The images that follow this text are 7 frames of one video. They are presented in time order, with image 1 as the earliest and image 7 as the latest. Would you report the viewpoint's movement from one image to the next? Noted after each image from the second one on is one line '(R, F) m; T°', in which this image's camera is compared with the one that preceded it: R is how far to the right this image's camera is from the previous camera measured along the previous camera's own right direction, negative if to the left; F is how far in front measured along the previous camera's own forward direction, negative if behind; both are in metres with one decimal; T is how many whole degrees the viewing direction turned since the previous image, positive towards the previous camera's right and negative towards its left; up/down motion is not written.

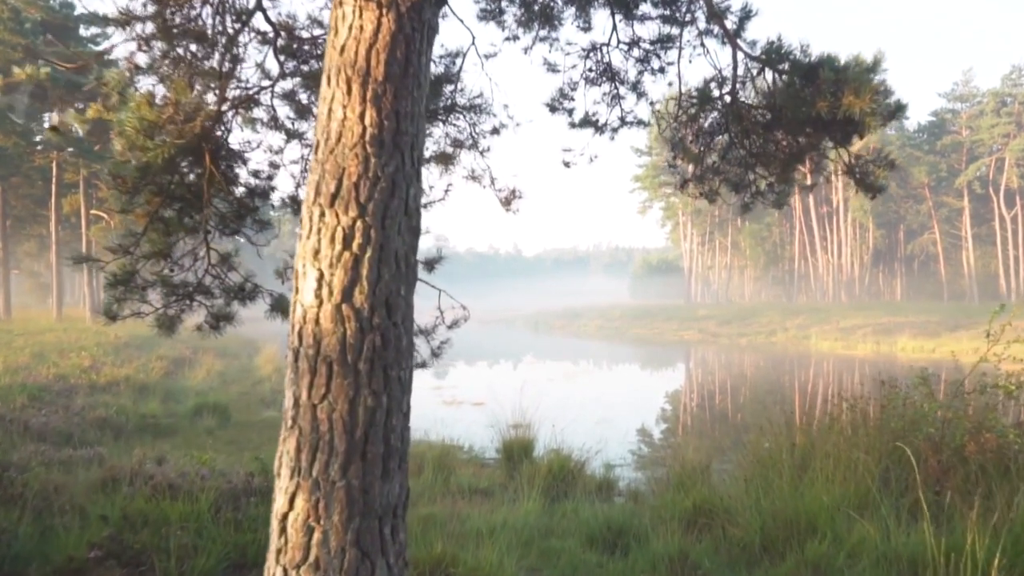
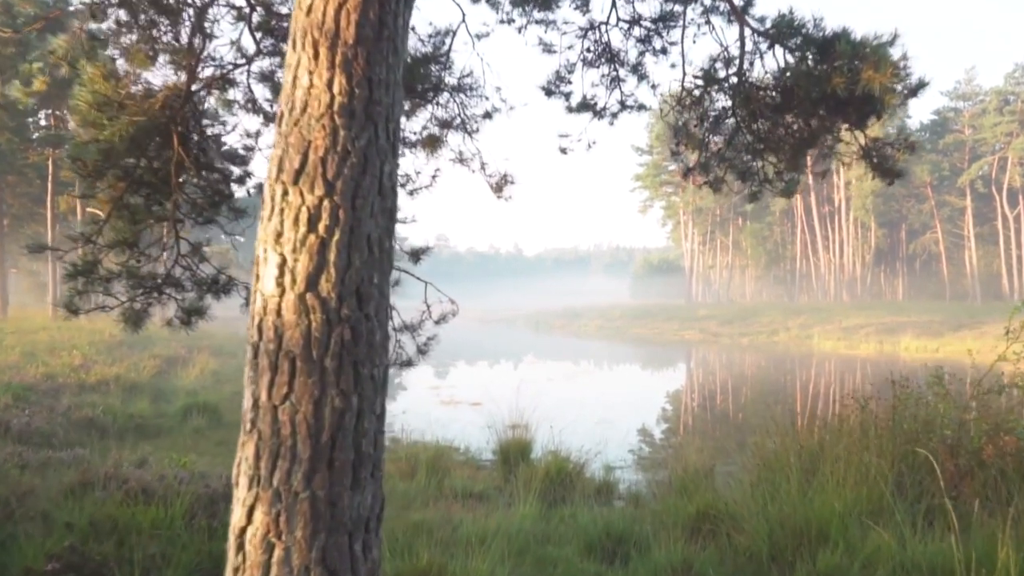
(0.0, +0.3) m; 0°
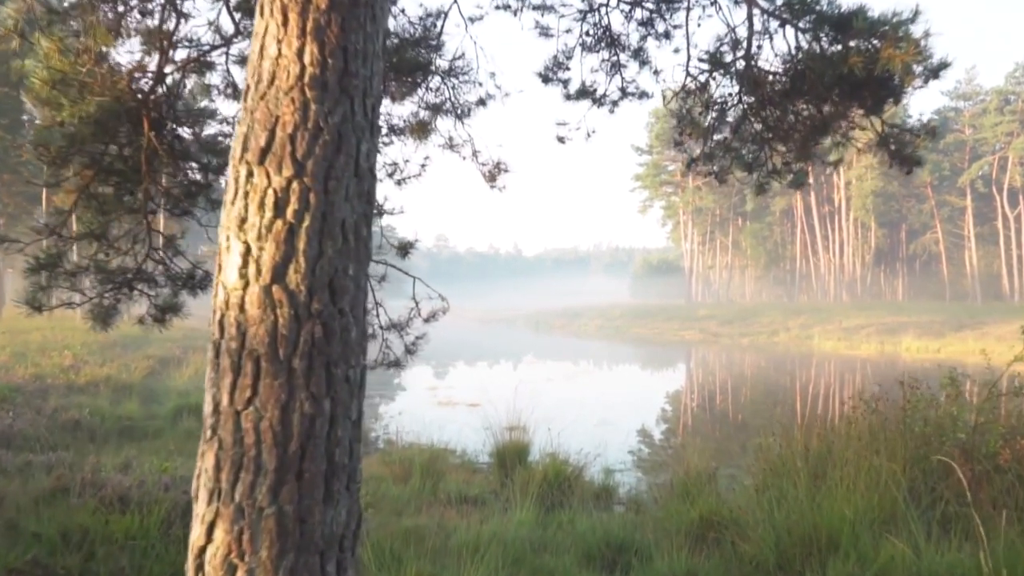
(0.0, +0.2) m; 0°
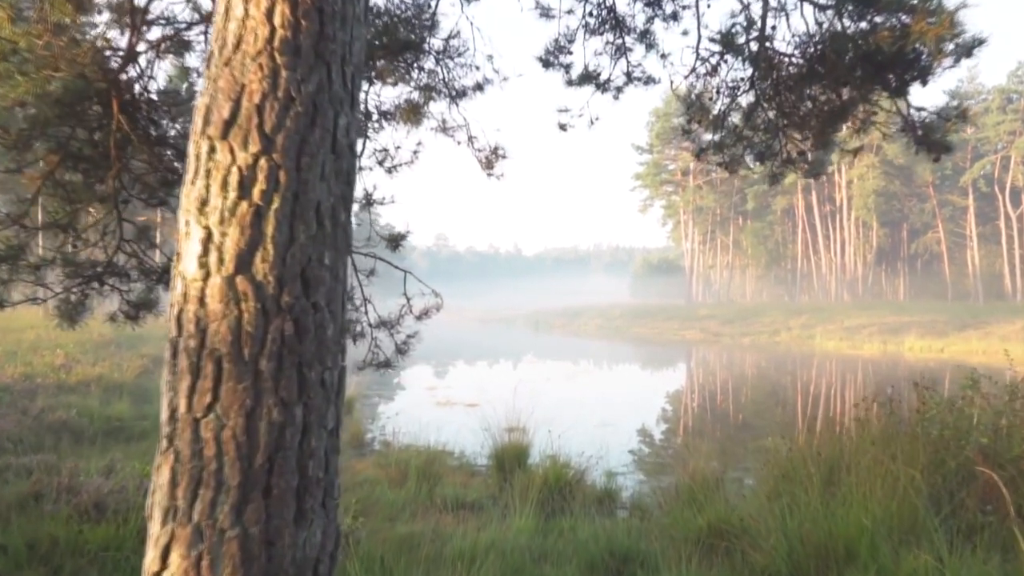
(0.0, +0.2) m; 0°
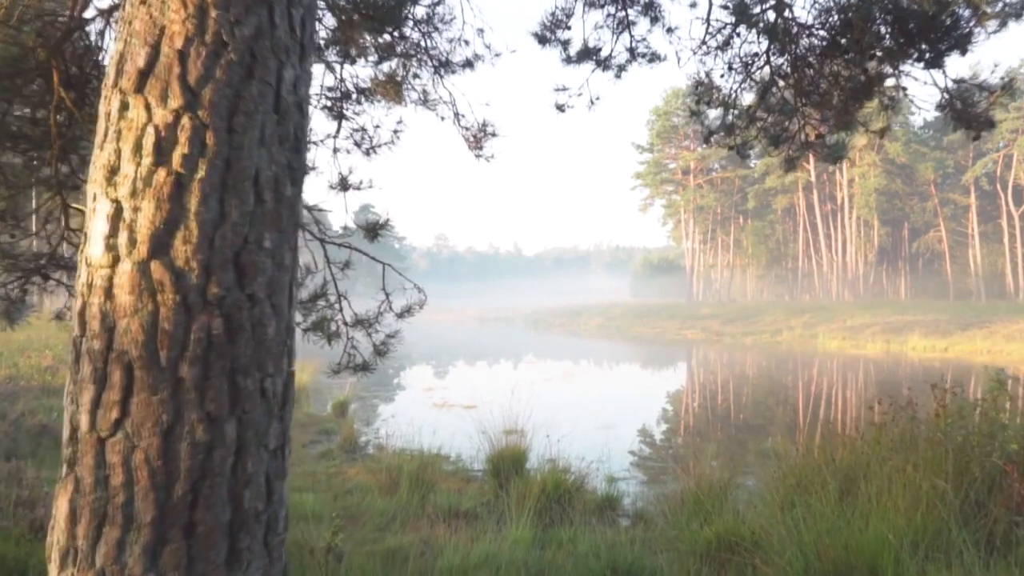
(0.0, +0.3) m; 0°
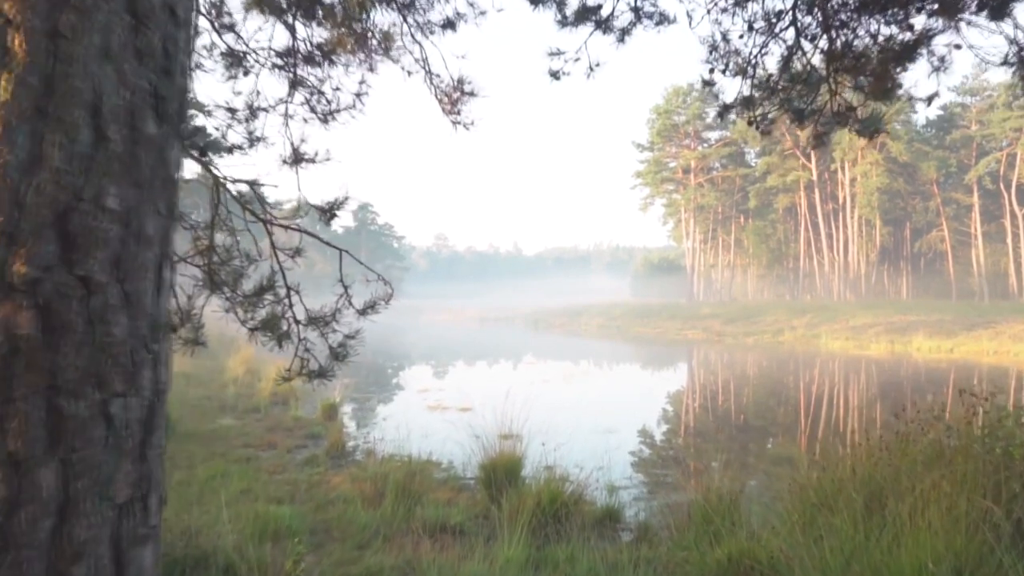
(+0.1, +0.4) m; 0°
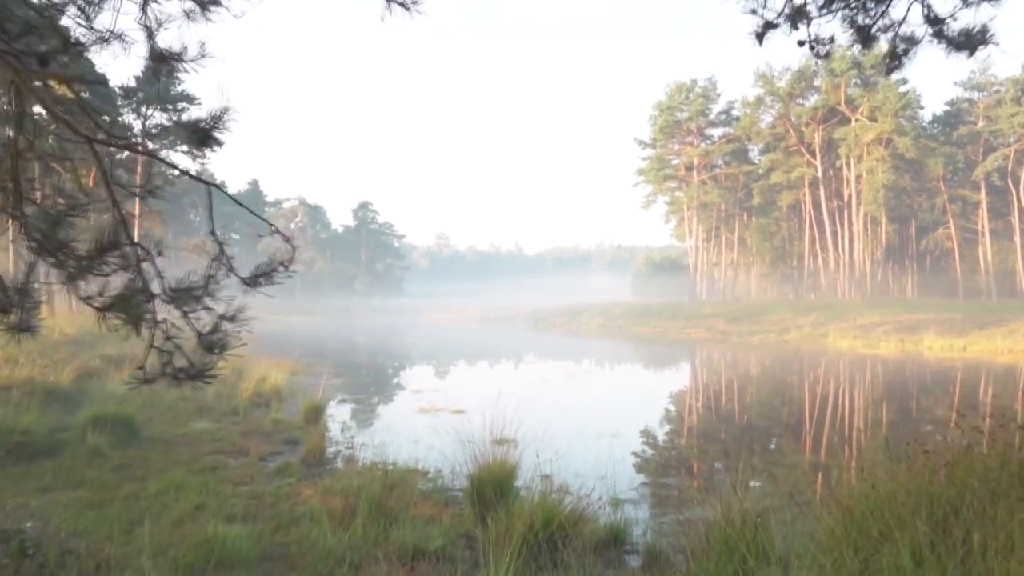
(+0.1, +0.8) m; 0°
